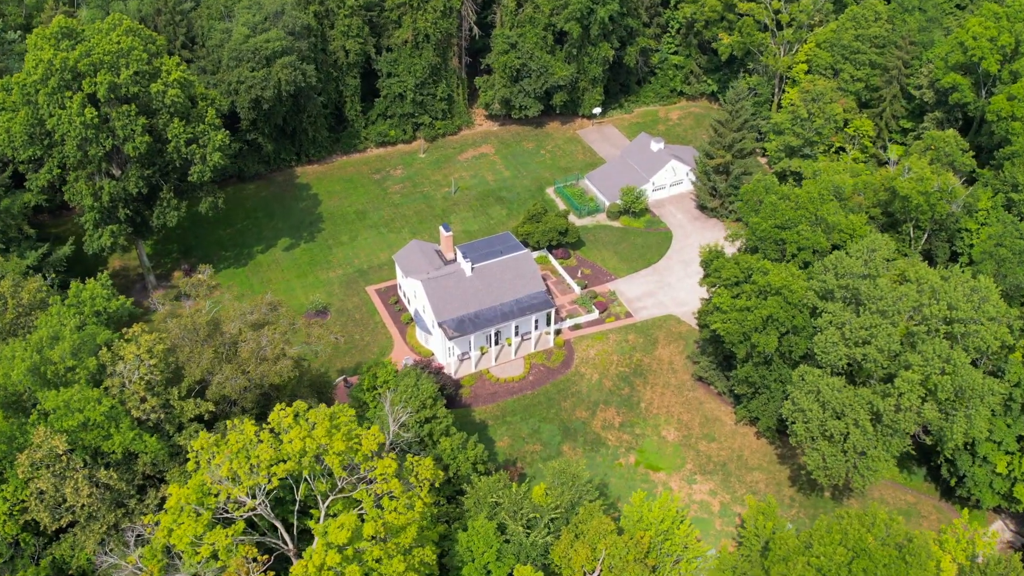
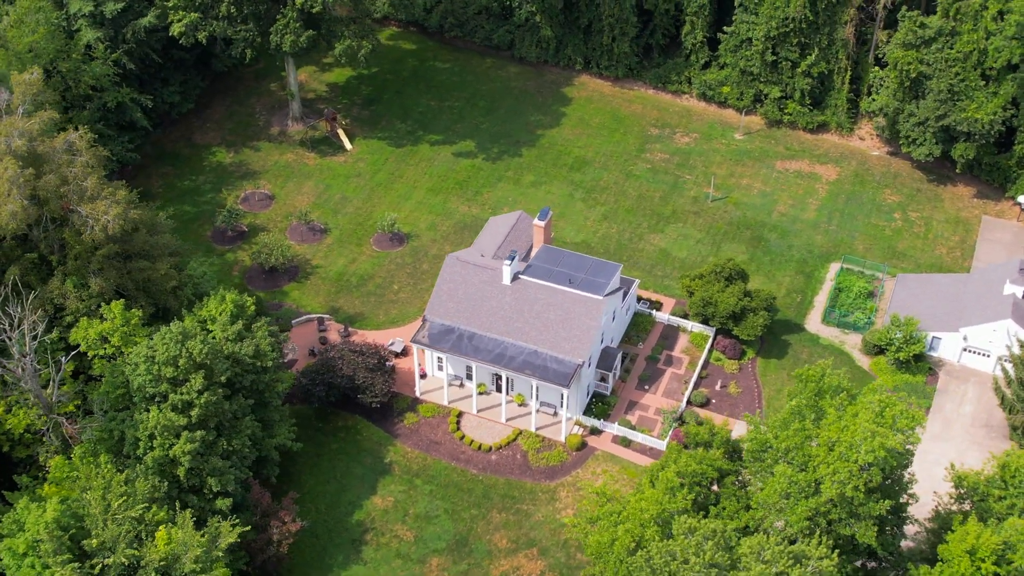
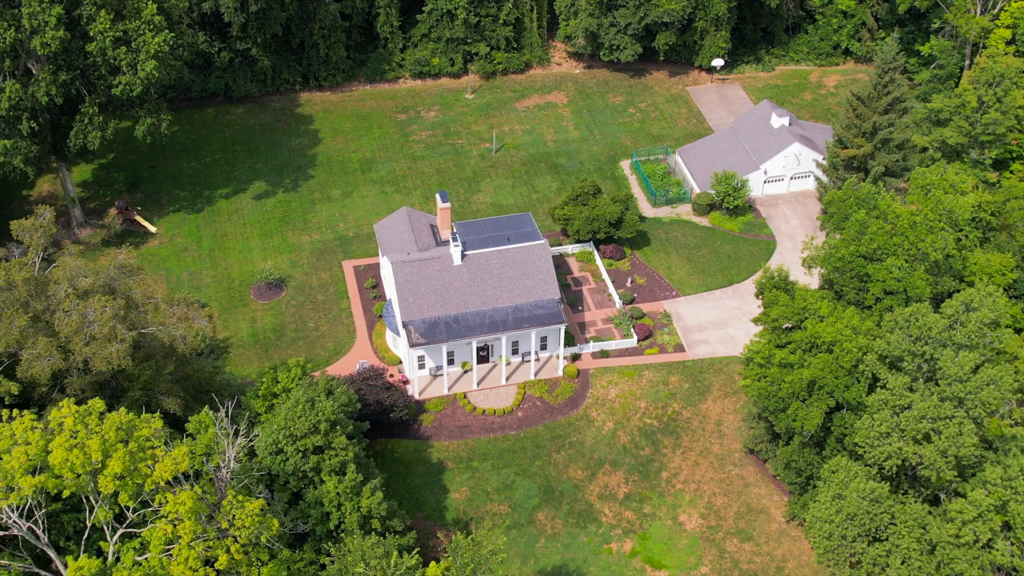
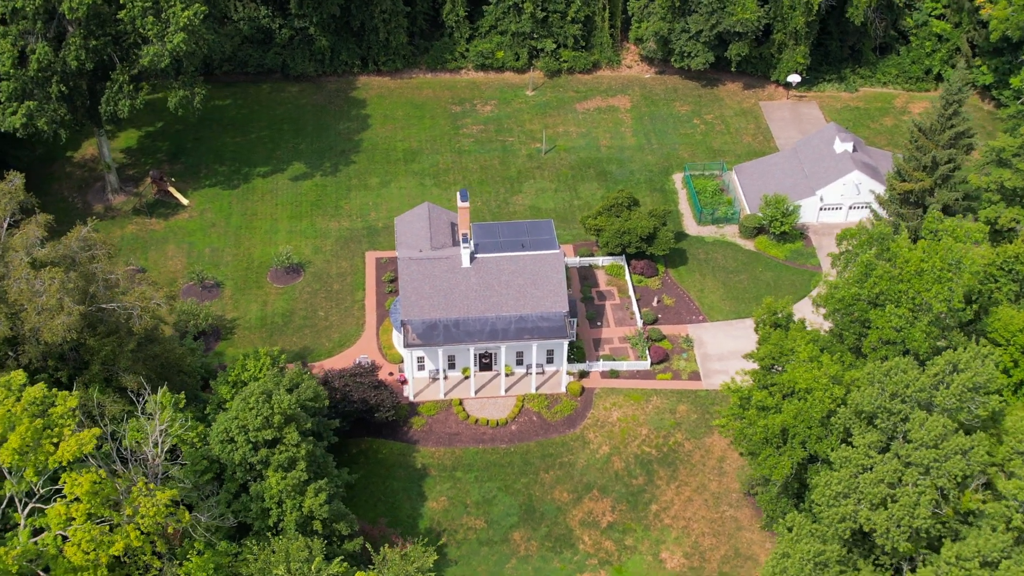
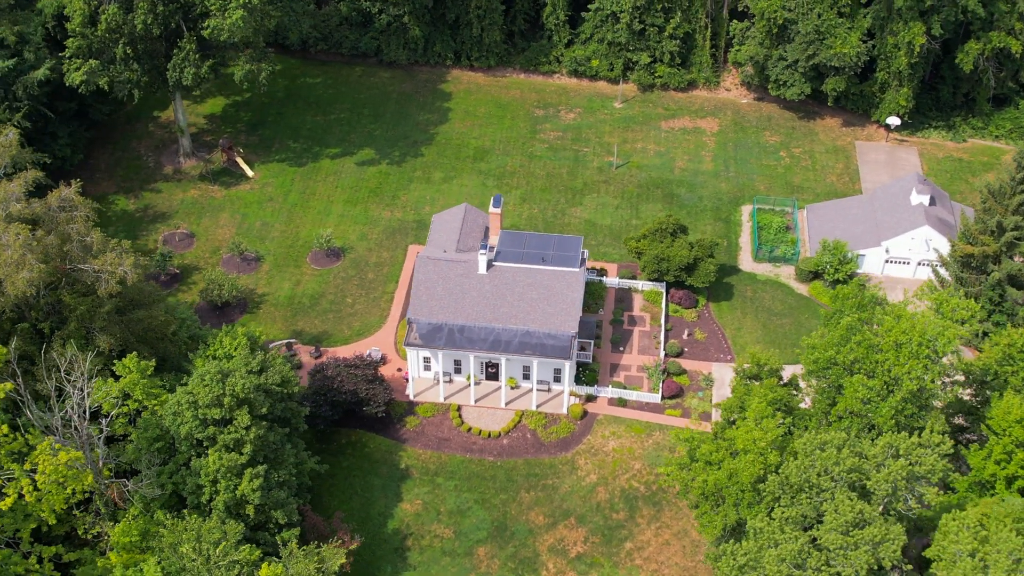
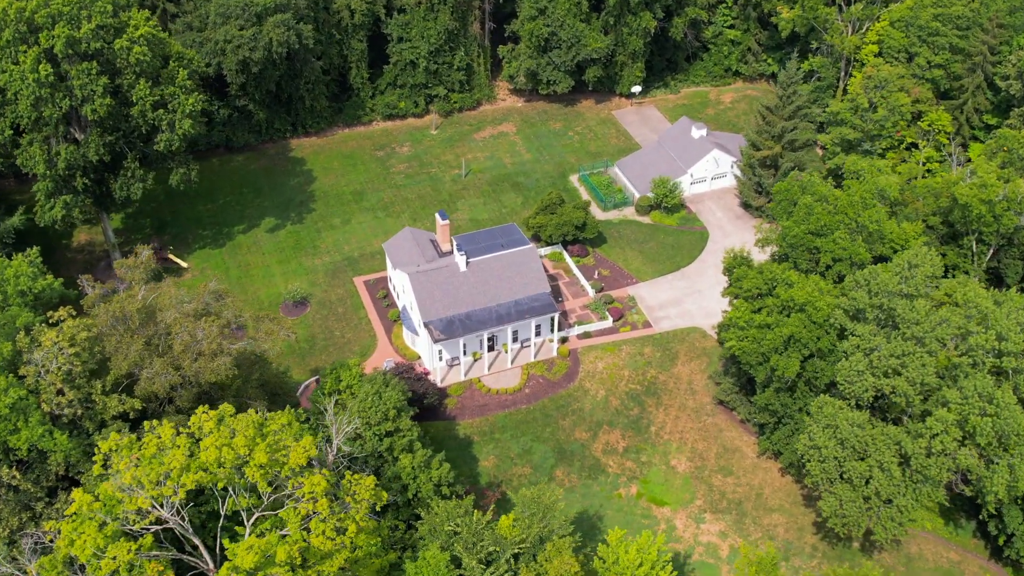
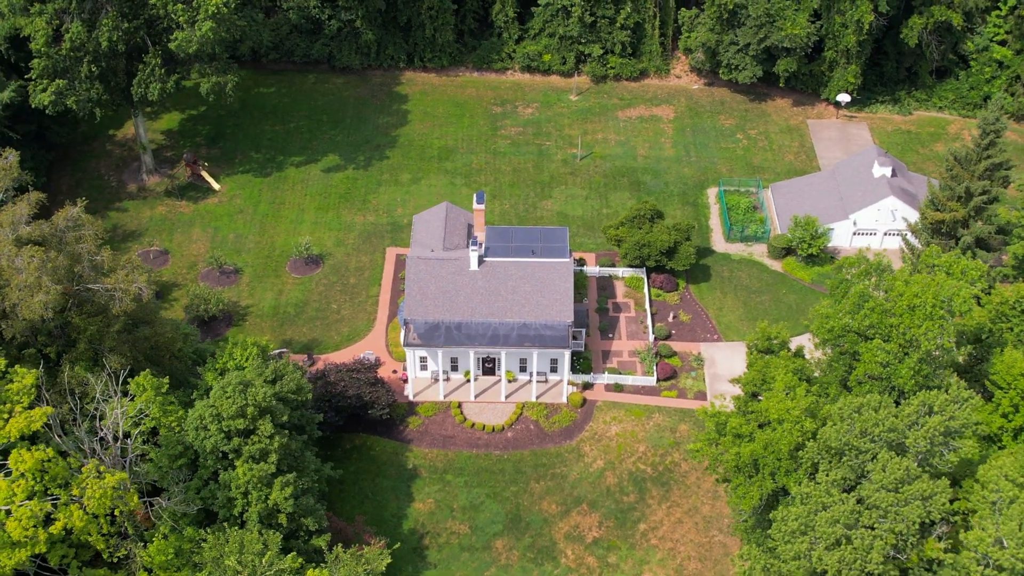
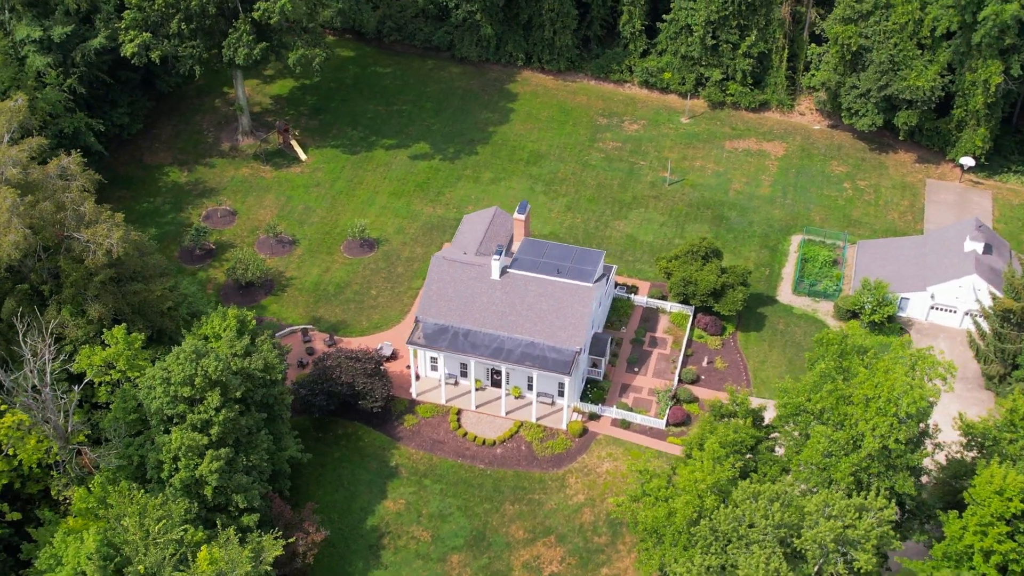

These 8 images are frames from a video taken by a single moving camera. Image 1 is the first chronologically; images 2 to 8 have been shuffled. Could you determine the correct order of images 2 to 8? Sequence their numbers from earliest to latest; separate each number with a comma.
6, 3, 4, 7, 5, 8, 2
